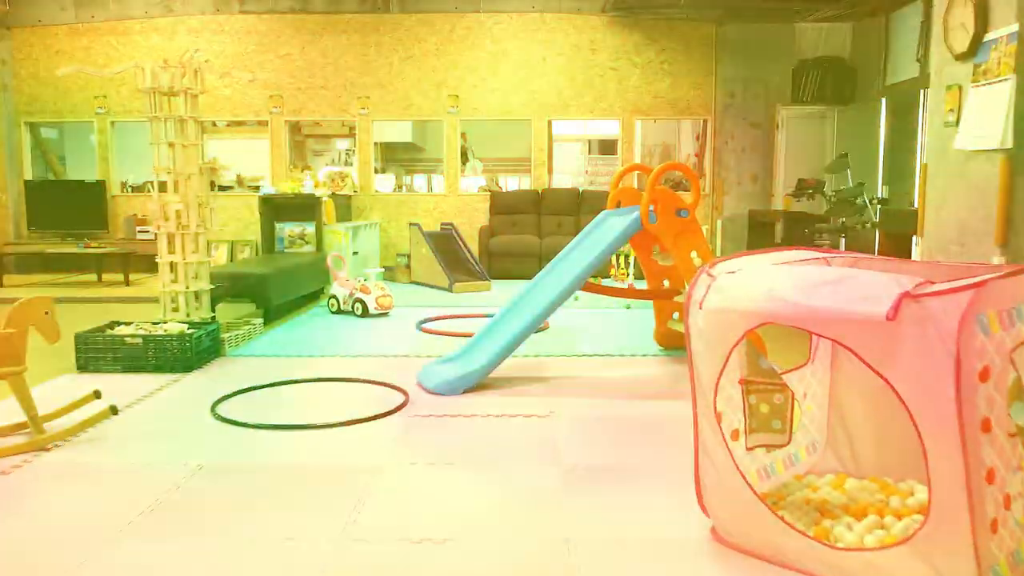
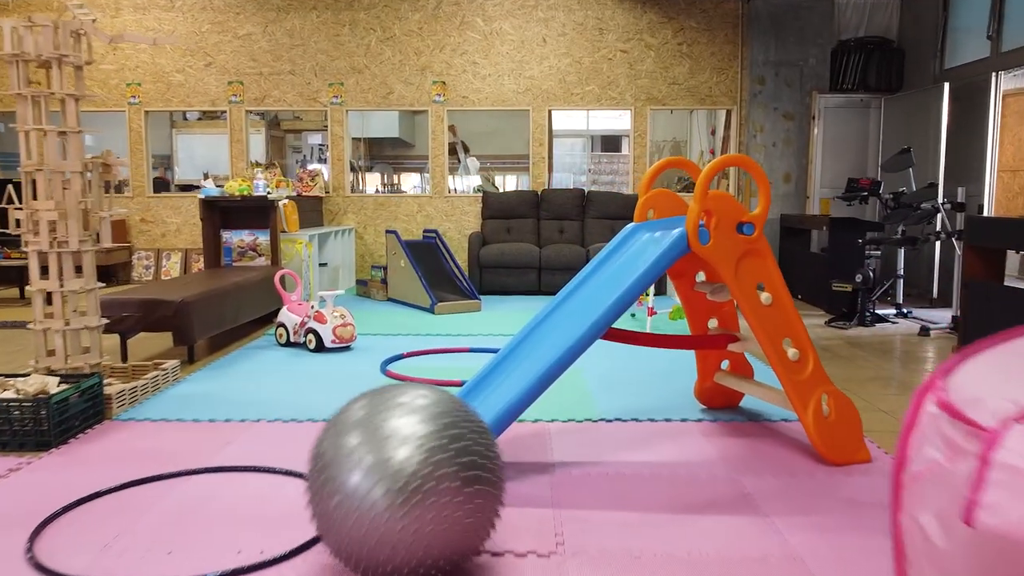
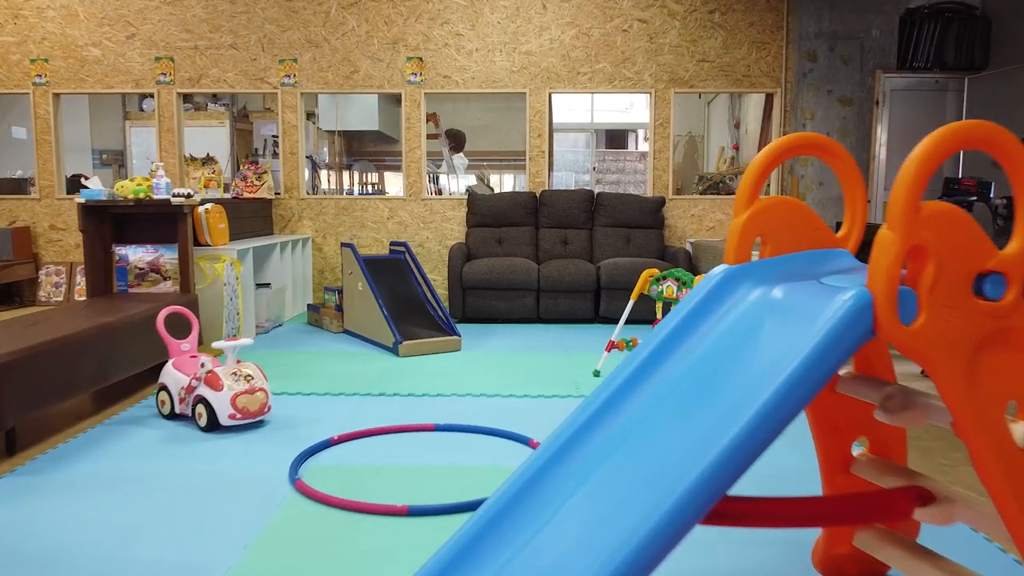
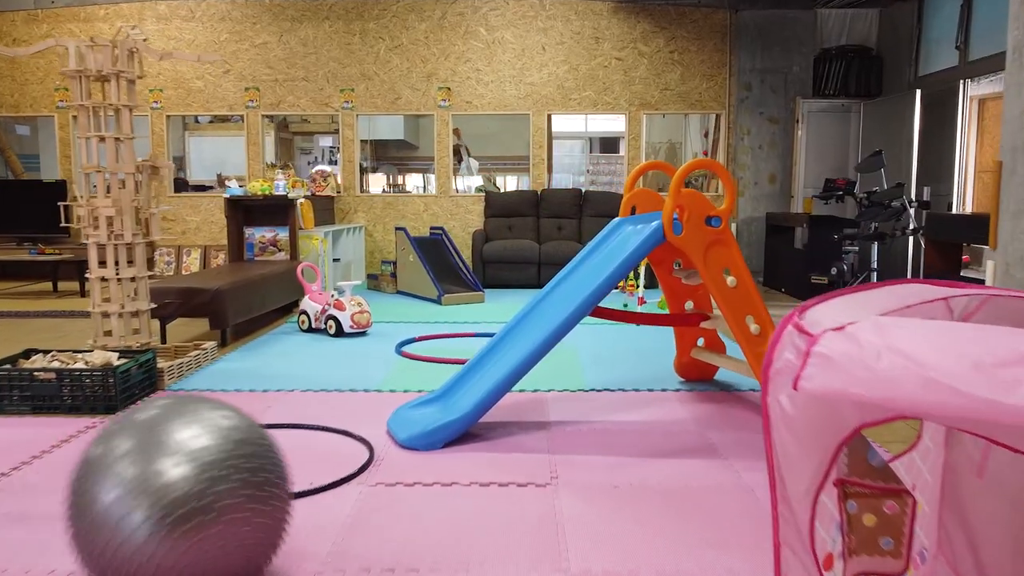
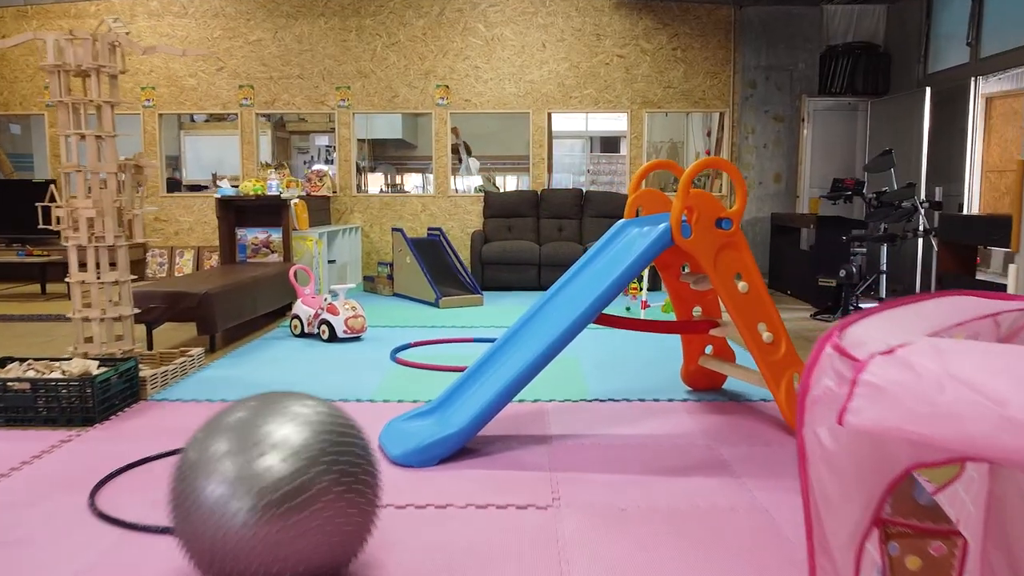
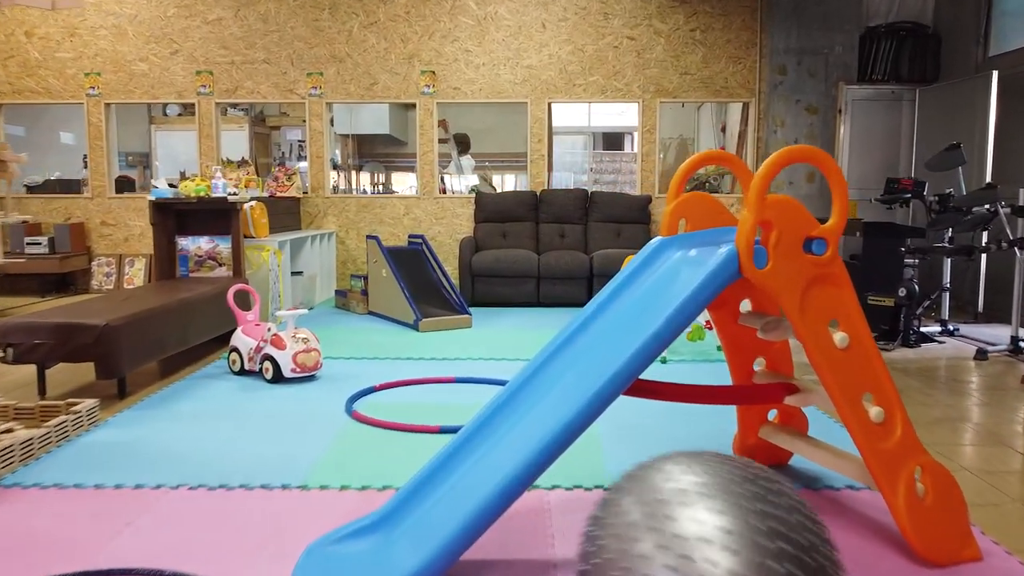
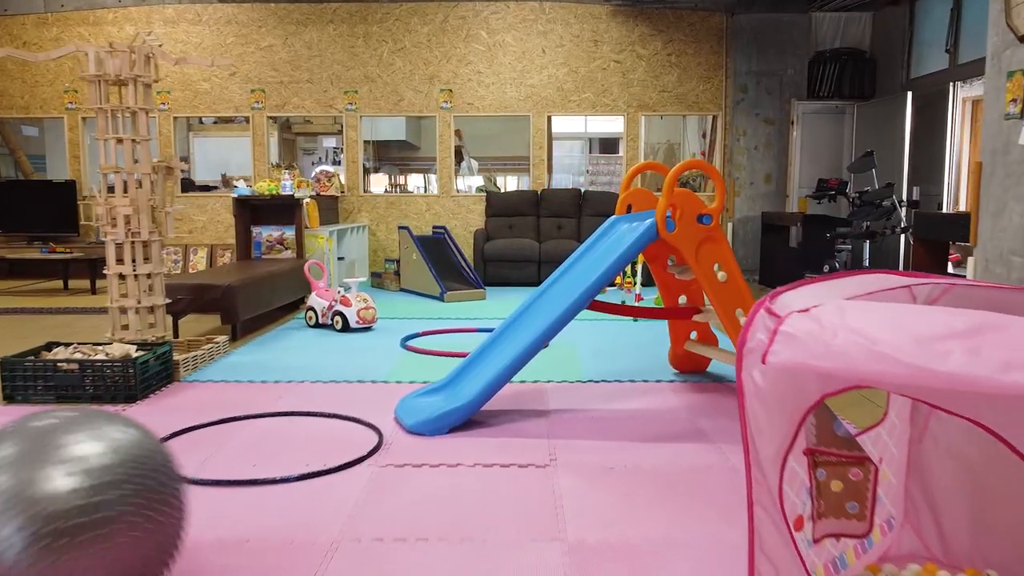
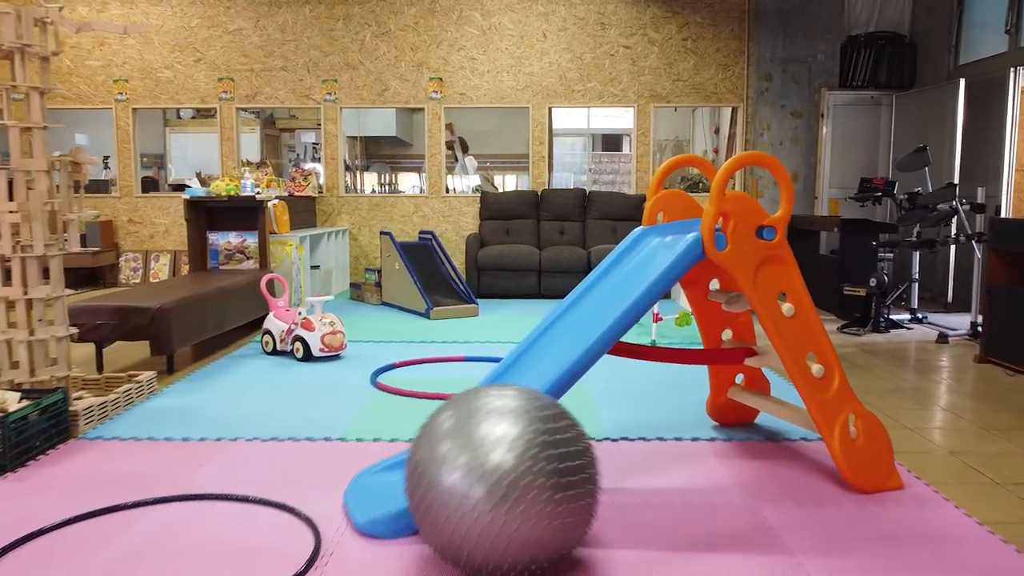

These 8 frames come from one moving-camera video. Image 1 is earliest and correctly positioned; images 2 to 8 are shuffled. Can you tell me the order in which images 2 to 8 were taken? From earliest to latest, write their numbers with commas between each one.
7, 4, 5, 2, 8, 6, 3
